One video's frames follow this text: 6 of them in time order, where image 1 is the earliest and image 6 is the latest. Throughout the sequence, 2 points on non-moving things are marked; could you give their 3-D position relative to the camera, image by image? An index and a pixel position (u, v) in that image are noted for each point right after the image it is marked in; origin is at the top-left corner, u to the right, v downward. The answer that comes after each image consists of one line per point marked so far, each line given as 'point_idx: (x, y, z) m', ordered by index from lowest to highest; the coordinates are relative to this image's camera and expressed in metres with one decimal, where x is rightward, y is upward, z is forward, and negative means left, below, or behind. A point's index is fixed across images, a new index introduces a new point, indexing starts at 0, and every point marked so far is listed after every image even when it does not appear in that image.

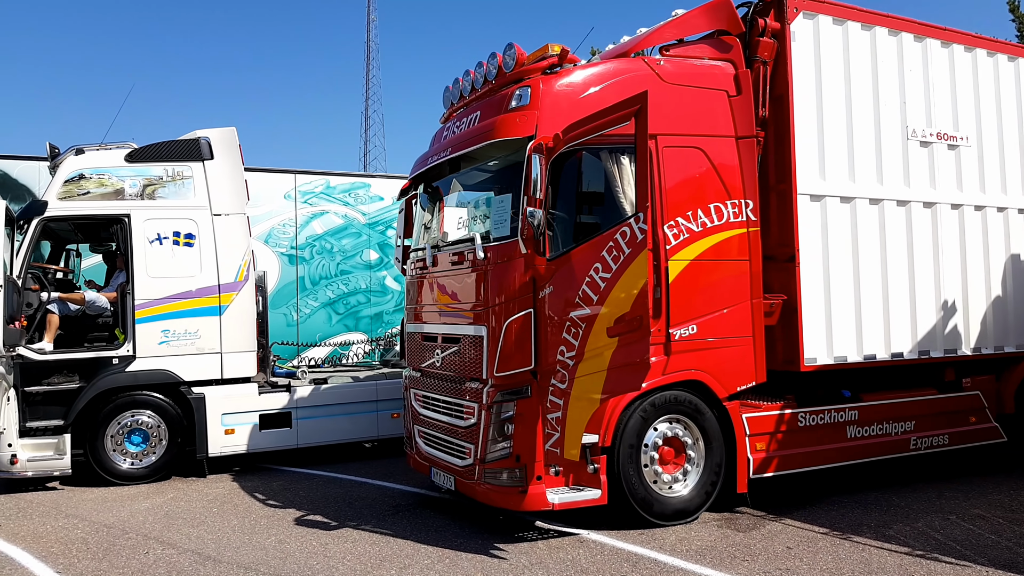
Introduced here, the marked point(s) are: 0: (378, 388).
0: (-1.0, -0.8, +8.5) m
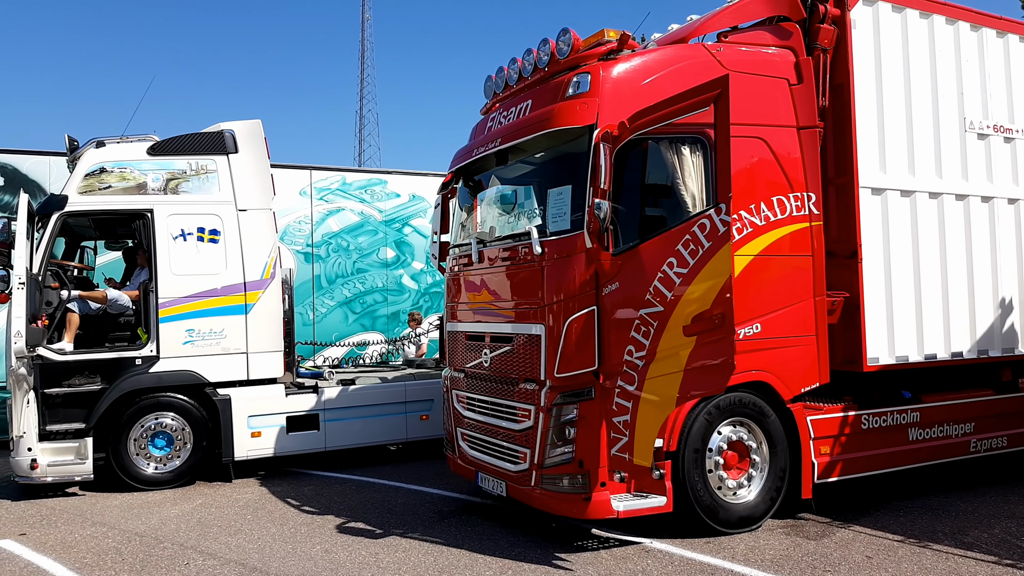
0: (-0.8, -0.8, +8.2) m
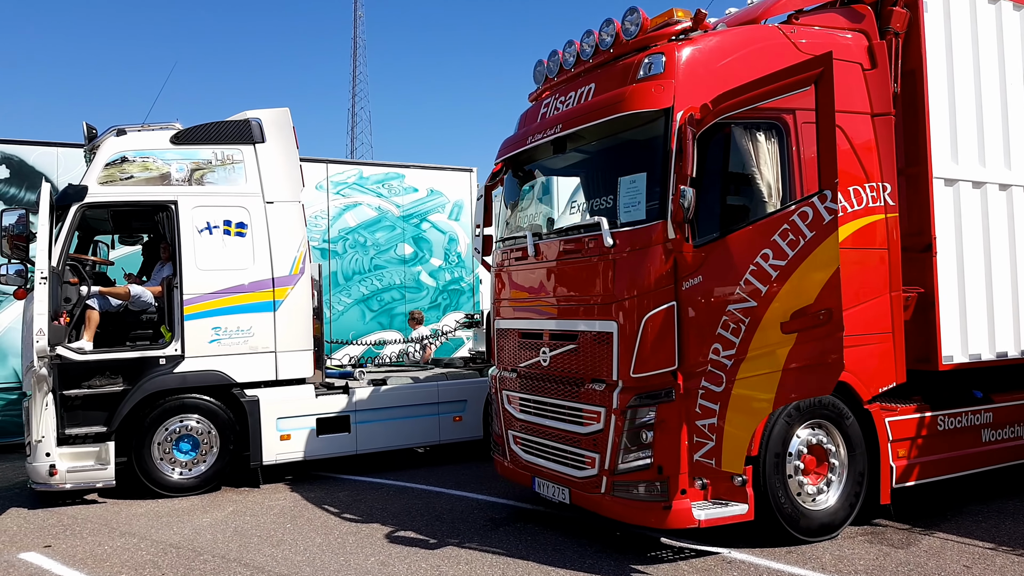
0: (-0.5, -0.7, +7.9) m
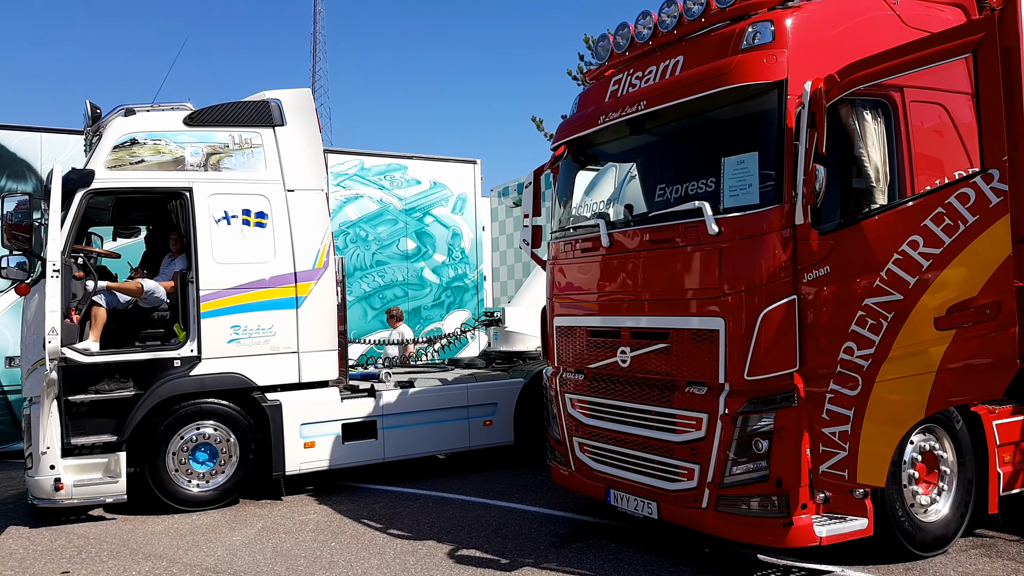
0: (-0.3, -0.7, +7.4) m
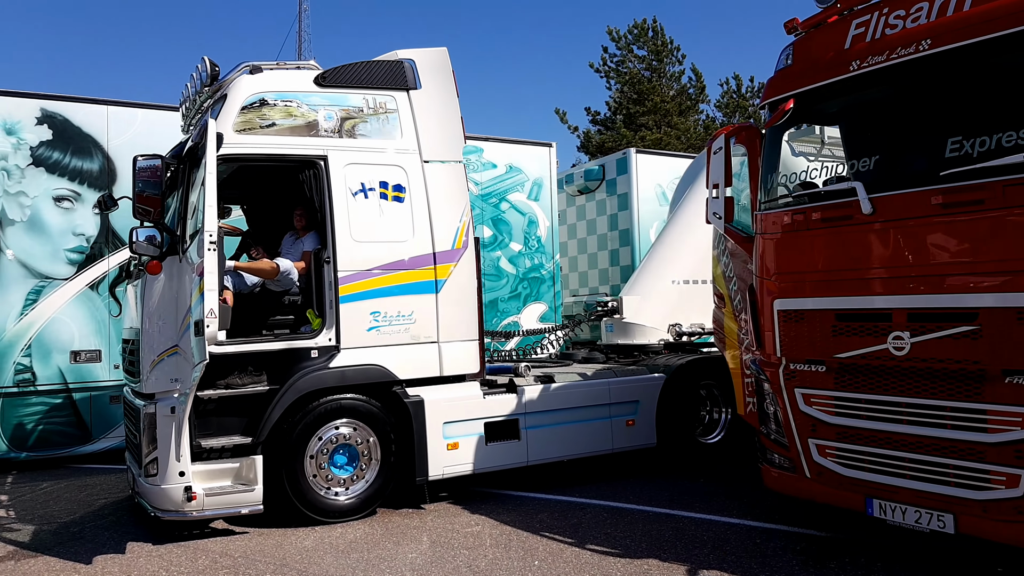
0: (+0.6, -0.6, +6.6) m
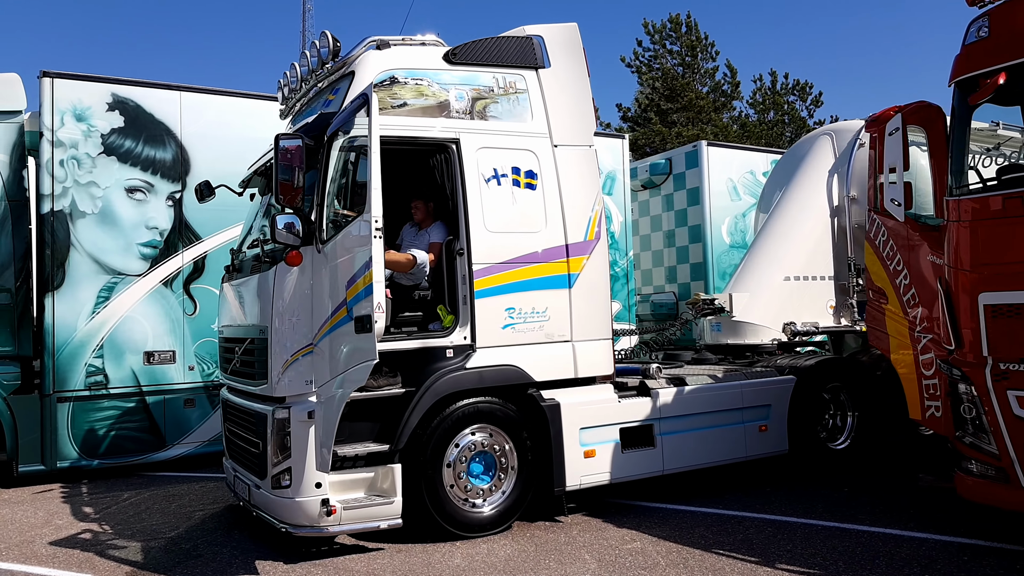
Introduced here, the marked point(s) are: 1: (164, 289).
0: (+1.3, -0.6, +6.2) m
1: (-2.5, 0.0, +7.7) m
